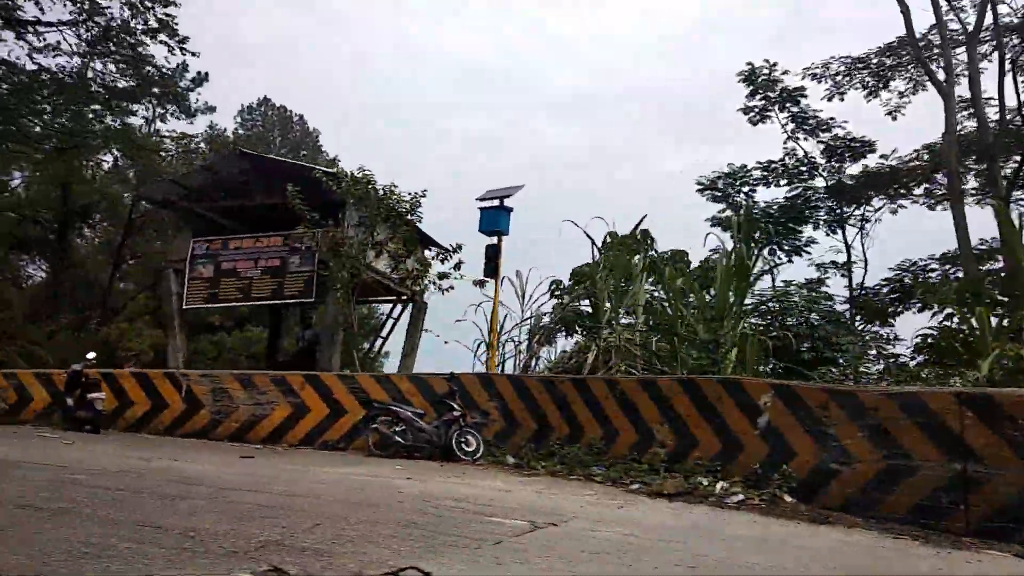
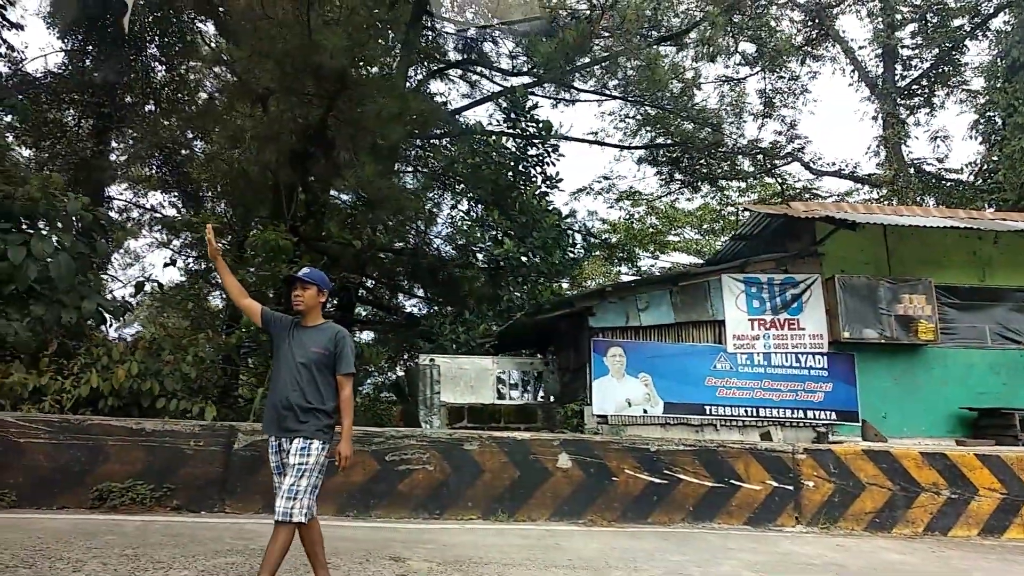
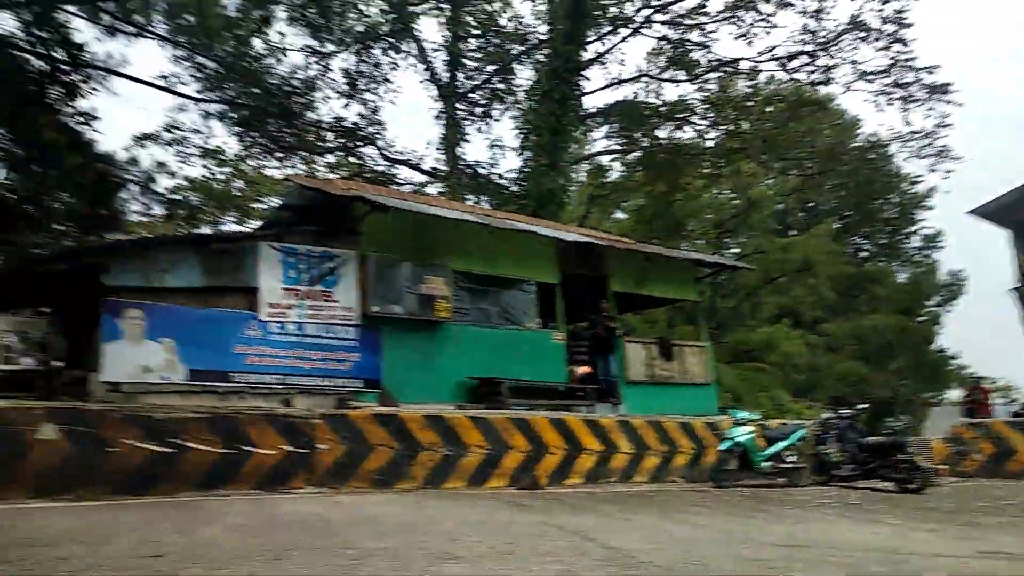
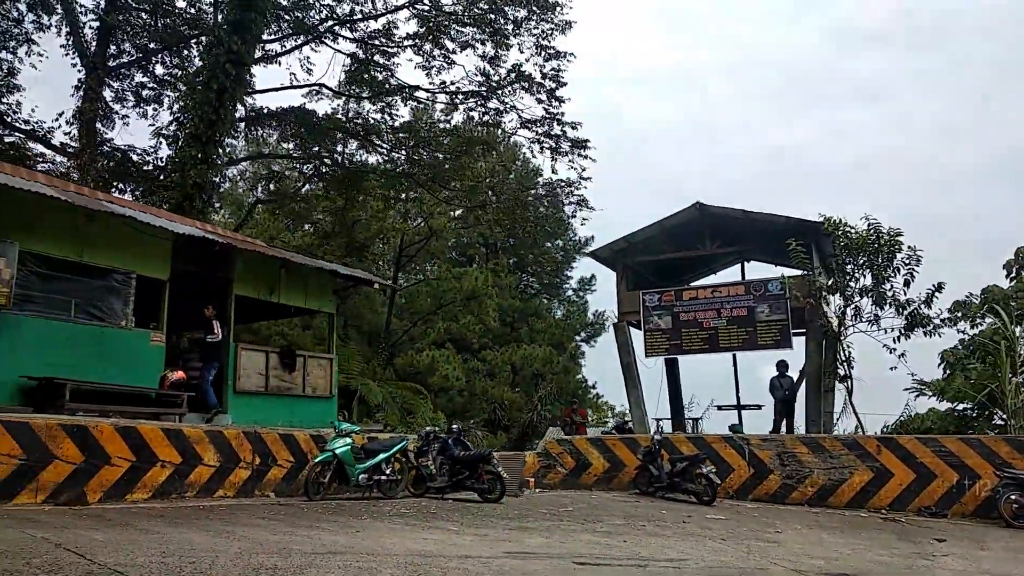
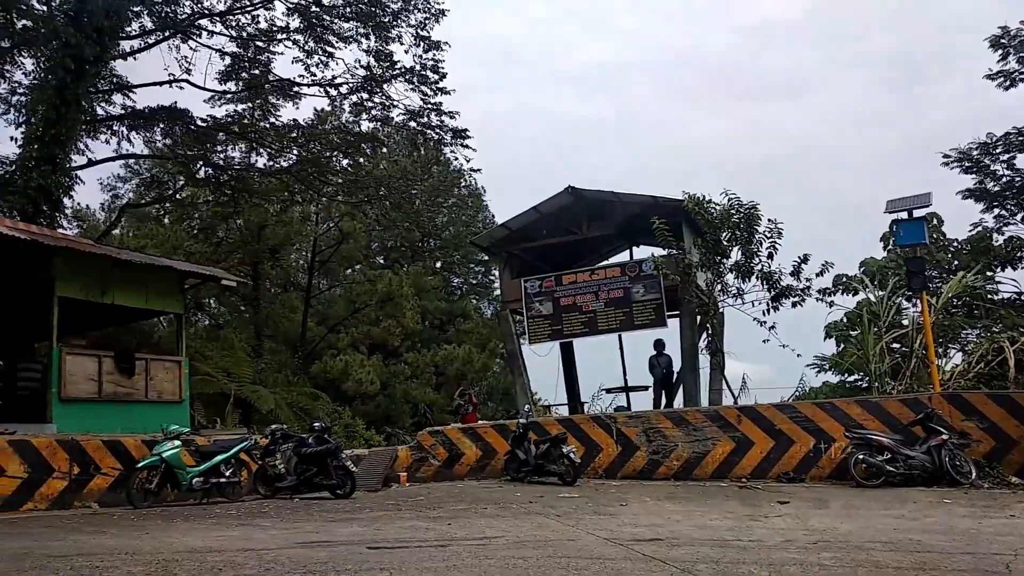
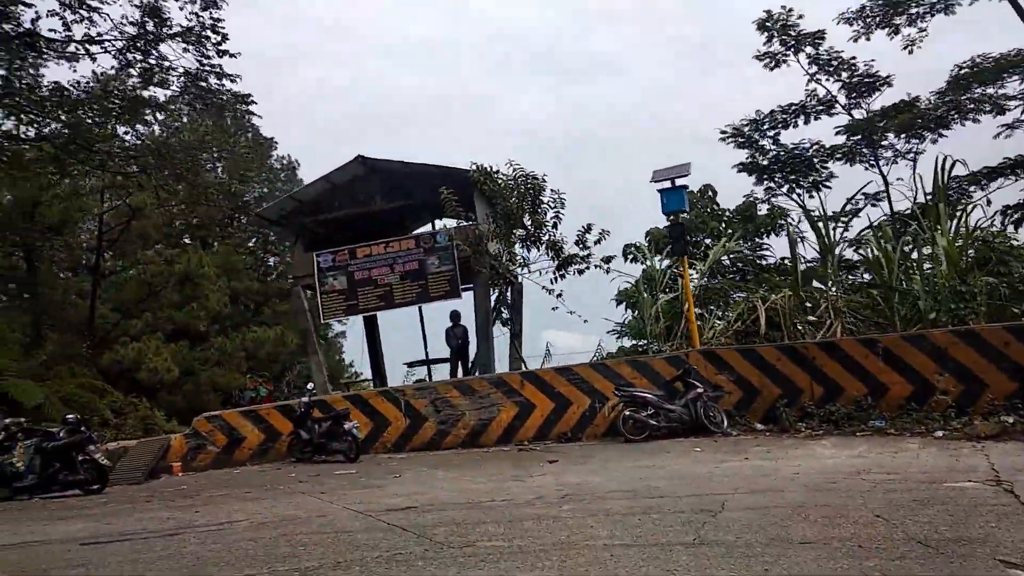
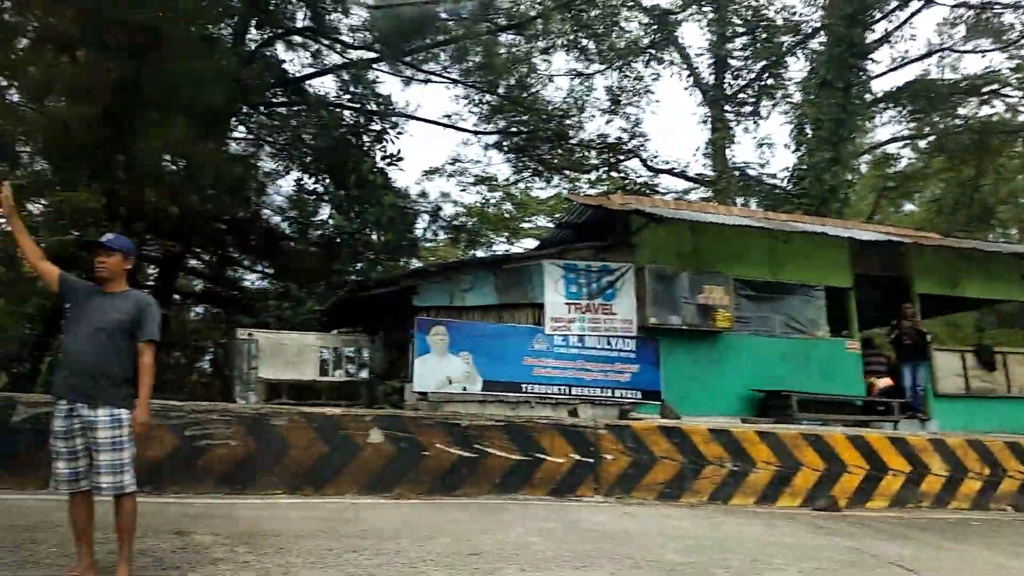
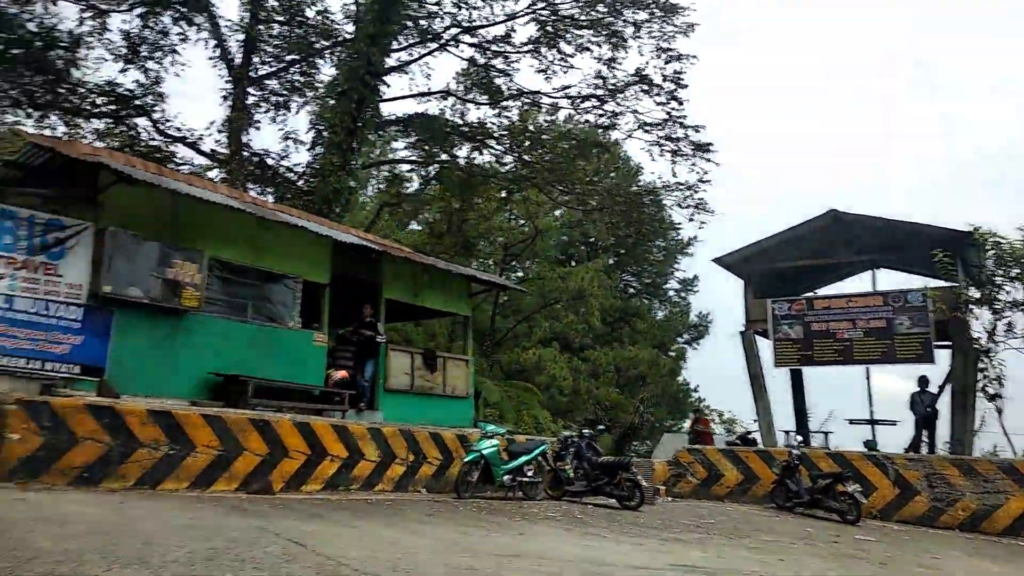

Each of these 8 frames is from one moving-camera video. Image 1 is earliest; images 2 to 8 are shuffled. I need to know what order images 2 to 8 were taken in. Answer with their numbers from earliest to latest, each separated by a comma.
6, 5, 4, 8, 3, 7, 2
